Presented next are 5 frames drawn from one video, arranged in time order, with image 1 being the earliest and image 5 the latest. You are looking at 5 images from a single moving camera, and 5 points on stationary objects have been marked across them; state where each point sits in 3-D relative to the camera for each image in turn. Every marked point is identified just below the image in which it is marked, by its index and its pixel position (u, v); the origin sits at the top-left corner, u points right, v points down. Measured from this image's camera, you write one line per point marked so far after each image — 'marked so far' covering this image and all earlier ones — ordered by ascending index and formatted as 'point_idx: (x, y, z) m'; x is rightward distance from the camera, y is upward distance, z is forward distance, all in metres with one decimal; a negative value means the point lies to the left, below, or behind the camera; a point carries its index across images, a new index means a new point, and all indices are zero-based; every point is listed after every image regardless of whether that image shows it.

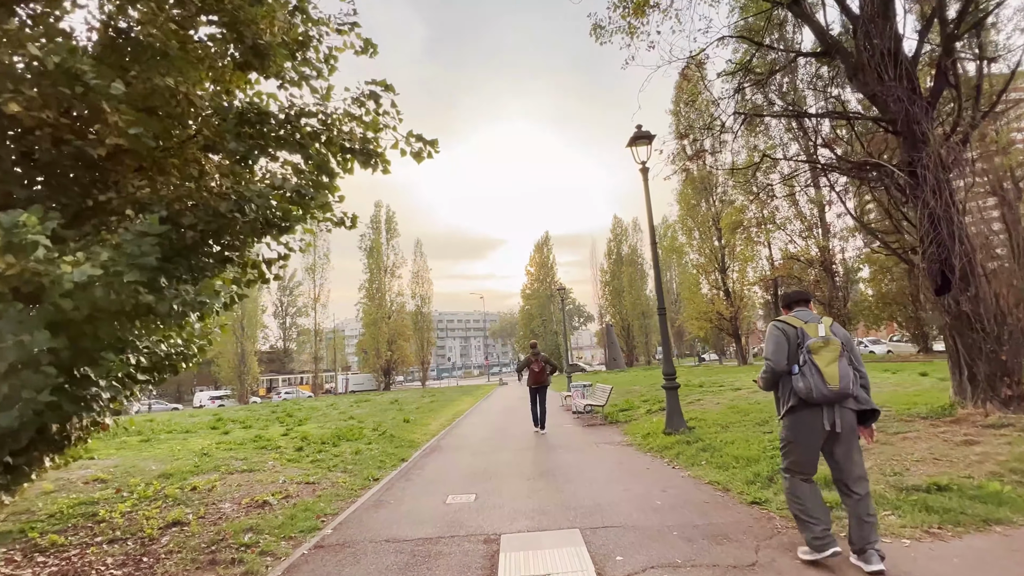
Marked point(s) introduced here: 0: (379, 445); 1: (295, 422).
0: (-2.7, -3.2, +11.2) m
1: (-6.6, -4.1, +16.6) m
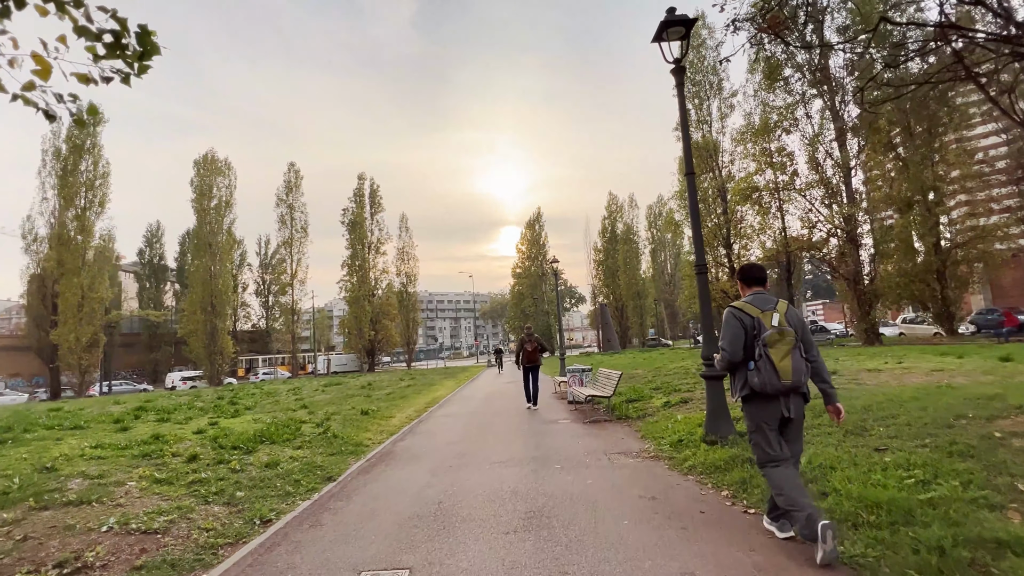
0: (-3.0, -2.5, +8.2) m
1: (-7.0, -3.1, +13.6) m
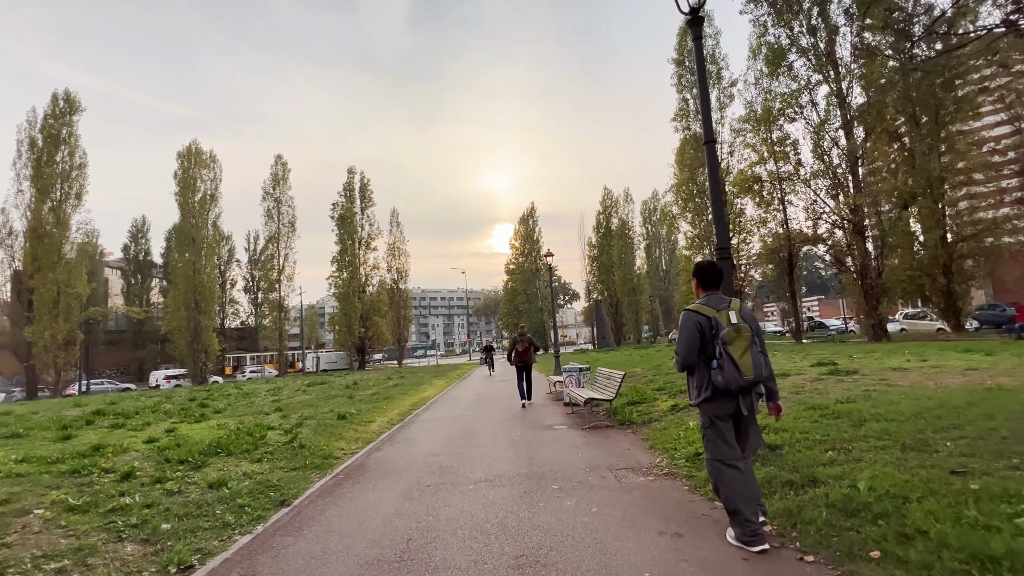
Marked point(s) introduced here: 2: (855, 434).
0: (-3.2, -2.3, +7.1) m
1: (-7.2, -2.9, +12.4) m
2: (+3.6, -1.5, +5.7) m
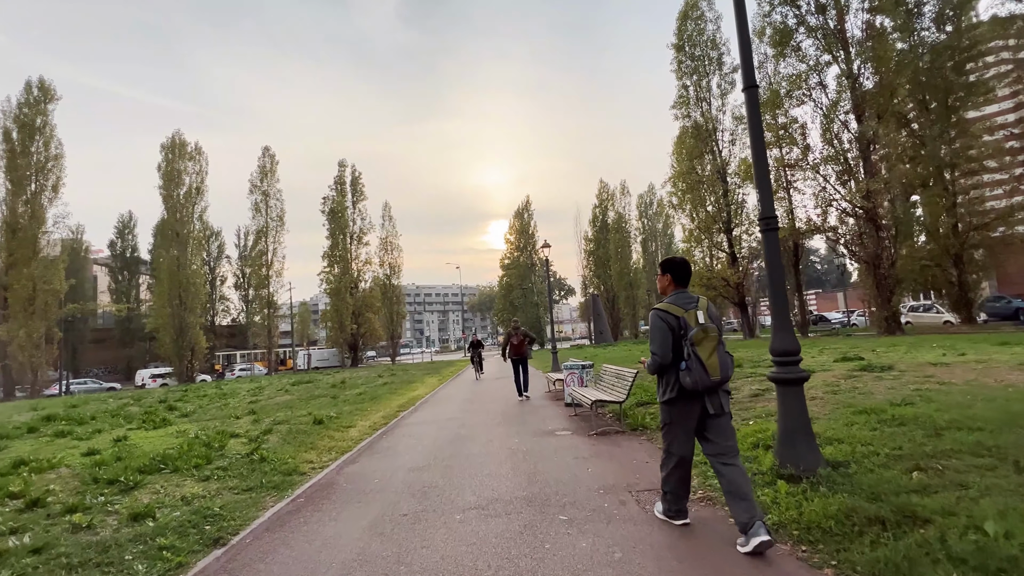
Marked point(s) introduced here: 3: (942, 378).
0: (-3.2, -2.2, +5.9) m
1: (-7.3, -2.8, +11.2) m
2: (+3.6, -1.3, +4.6) m
3: (+6.3, -1.3, +8.0) m
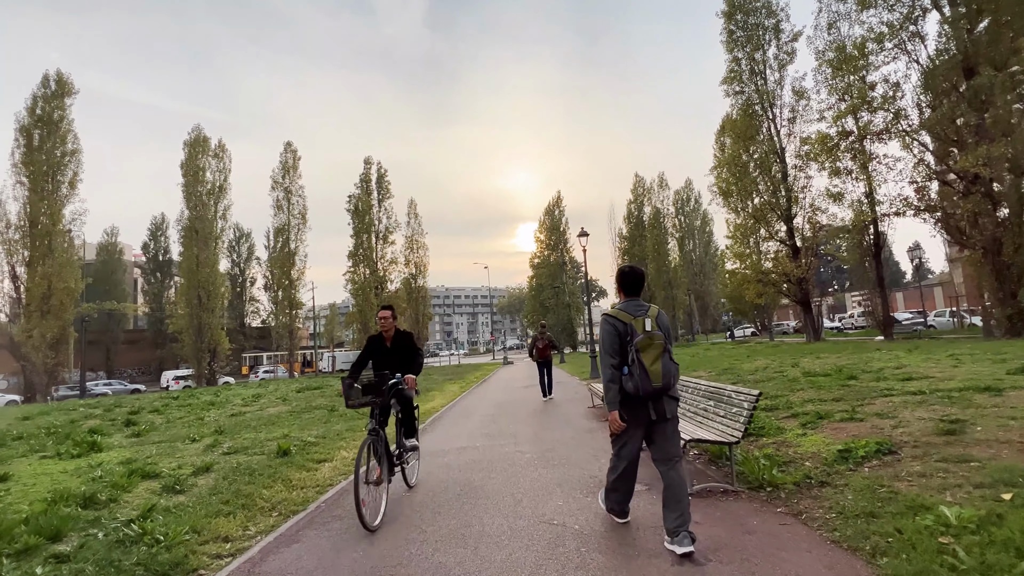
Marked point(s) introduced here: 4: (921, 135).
0: (-2.9, -1.9, +3.1) m
1: (-6.7, -2.5, +8.6) m
2: (+3.7, -1.0, +1.4) m
3: (+6.6, -1.0, +4.6) m
4: (+13.9, +5.2, +18.9) m
